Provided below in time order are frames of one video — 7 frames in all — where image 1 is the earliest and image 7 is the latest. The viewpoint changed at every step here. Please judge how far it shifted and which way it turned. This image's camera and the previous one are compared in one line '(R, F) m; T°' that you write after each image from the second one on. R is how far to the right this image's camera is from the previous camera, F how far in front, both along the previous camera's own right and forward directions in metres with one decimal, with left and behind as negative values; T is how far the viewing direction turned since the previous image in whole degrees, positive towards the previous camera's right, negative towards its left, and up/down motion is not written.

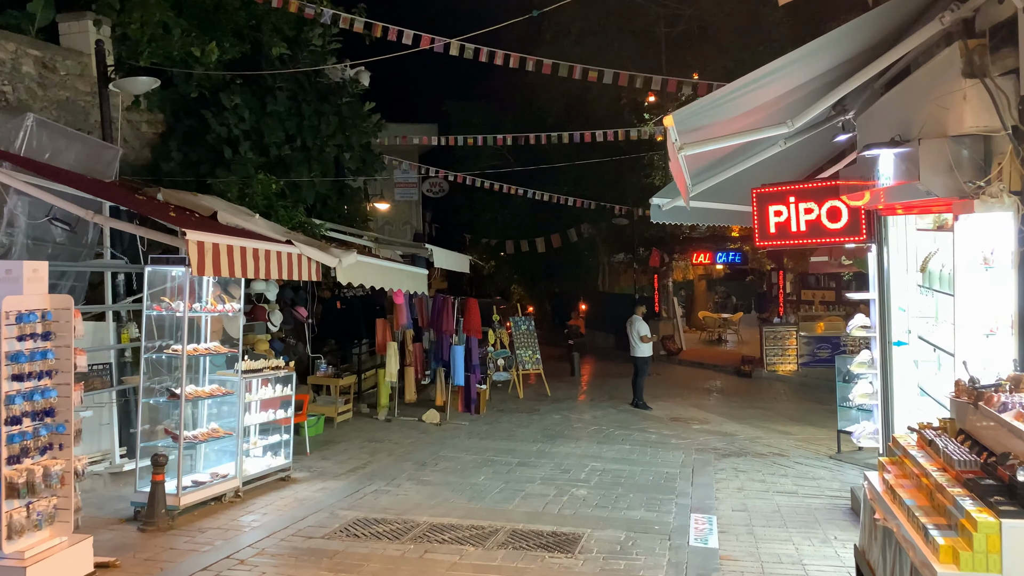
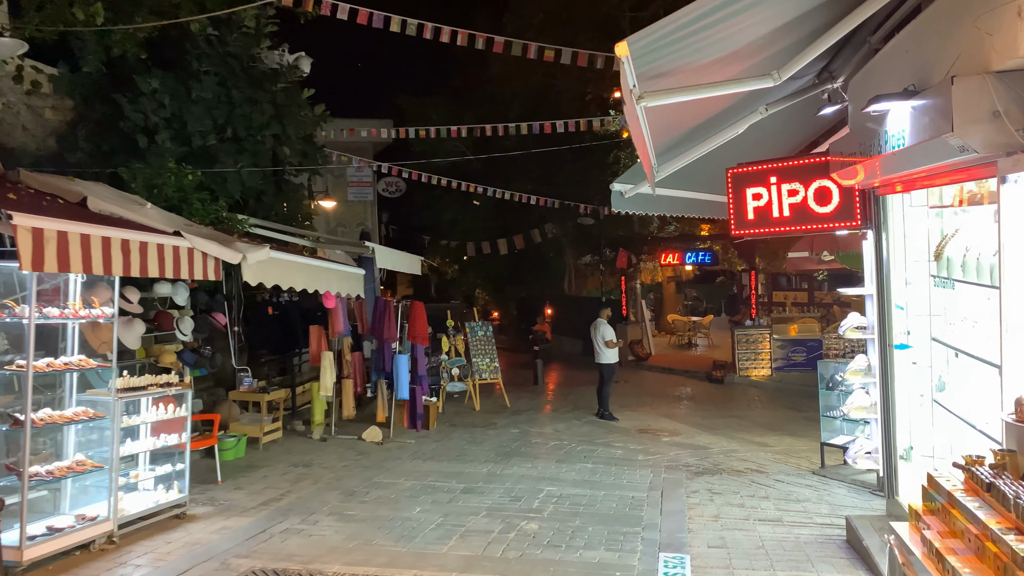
(+0.3, +1.1) m; +2°
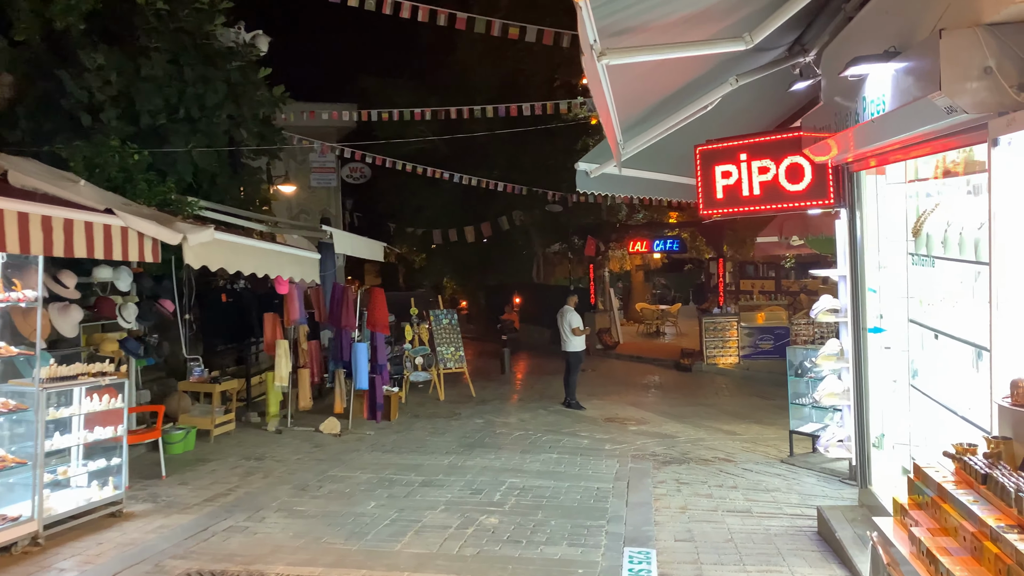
(+0.1, +0.3) m; +2°
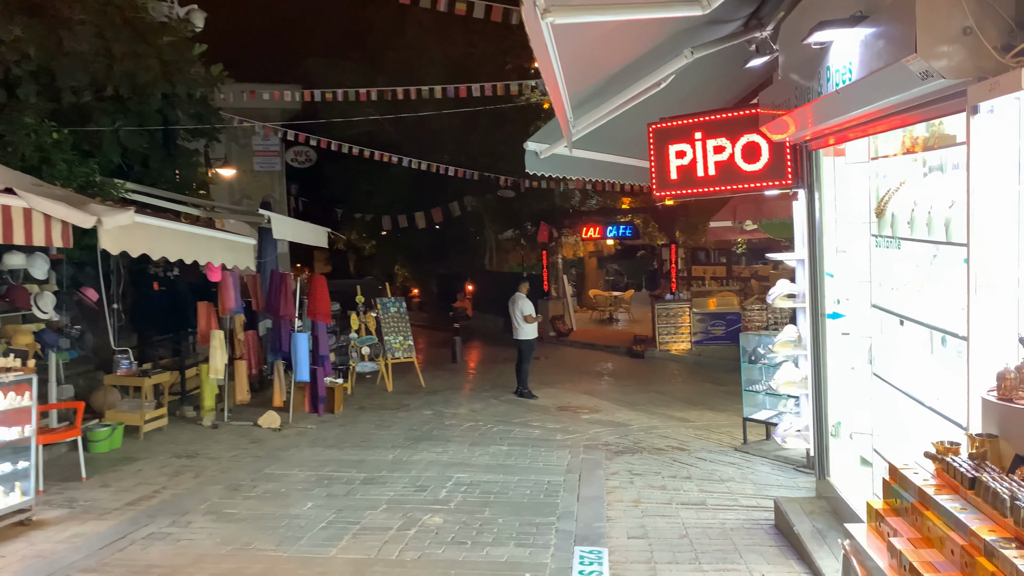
(+0.1, +0.3) m; +3°
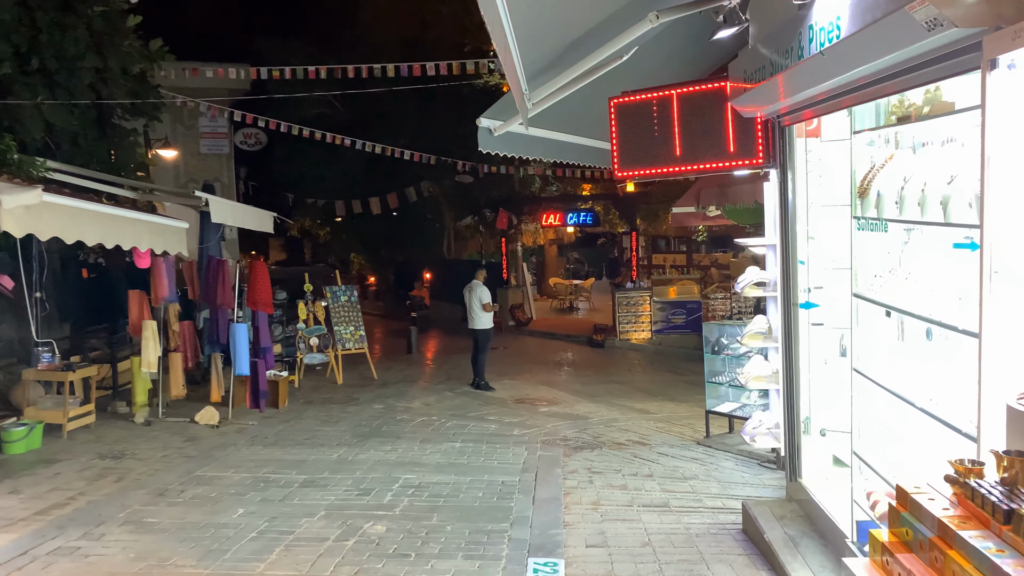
(+0.1, +0.4) m; +3°
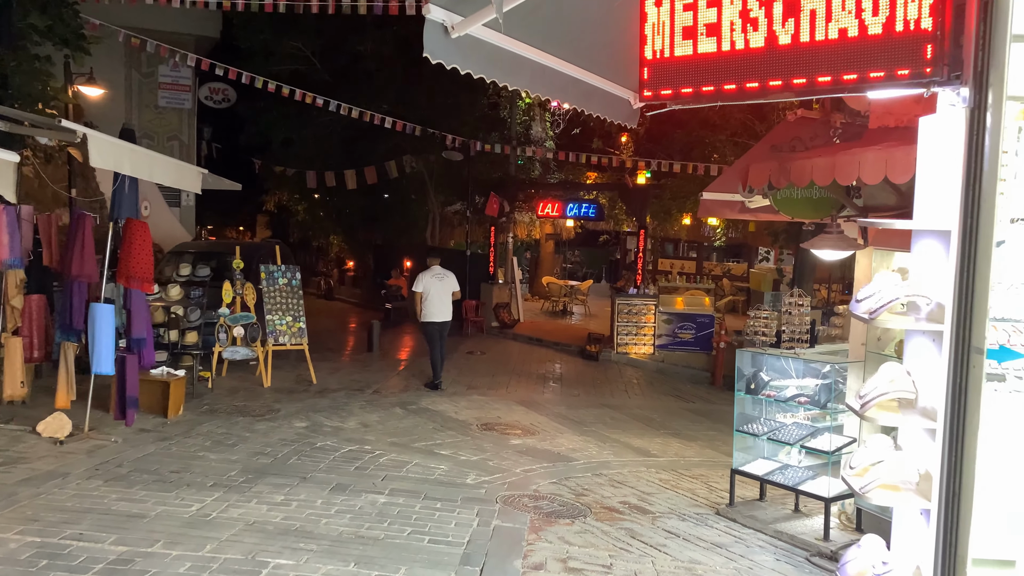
(+0.2, +2.2) m; 0°
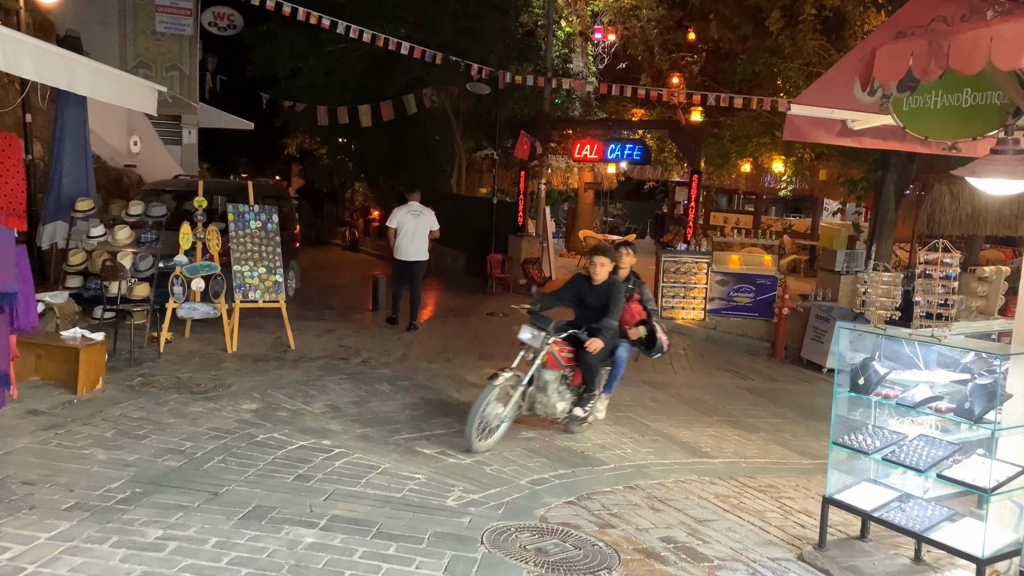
(+0.2, +1.8) m; -3°
